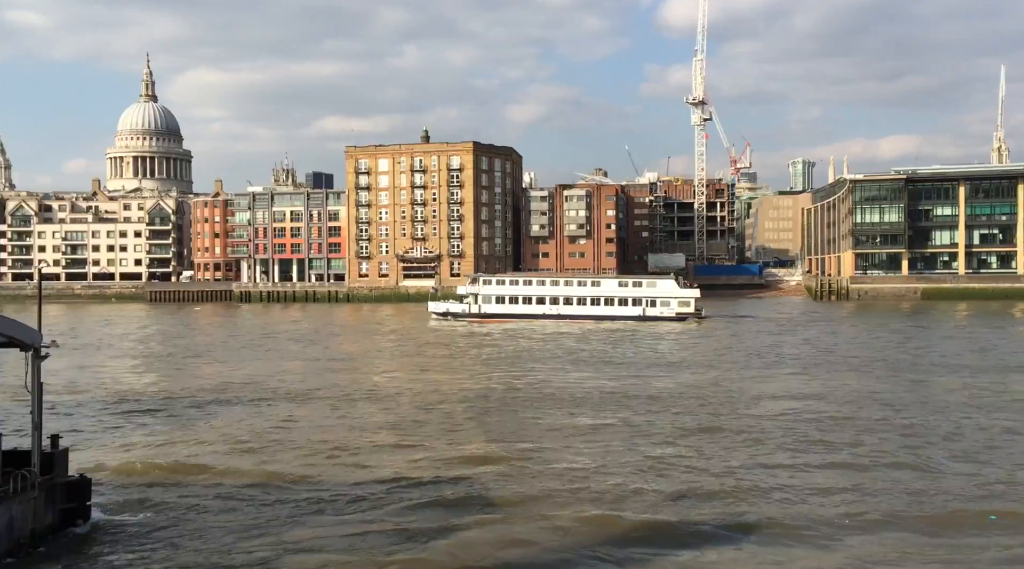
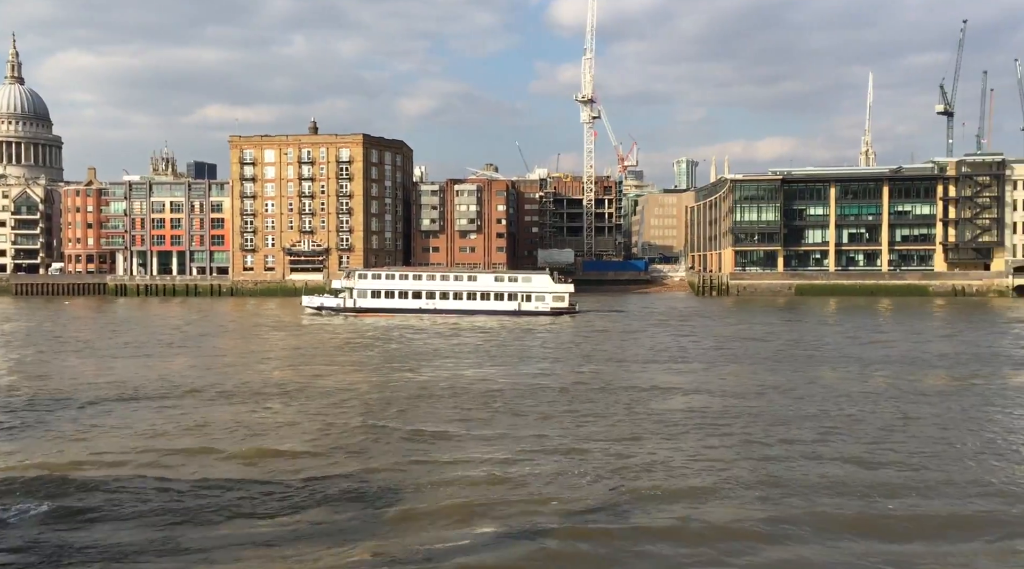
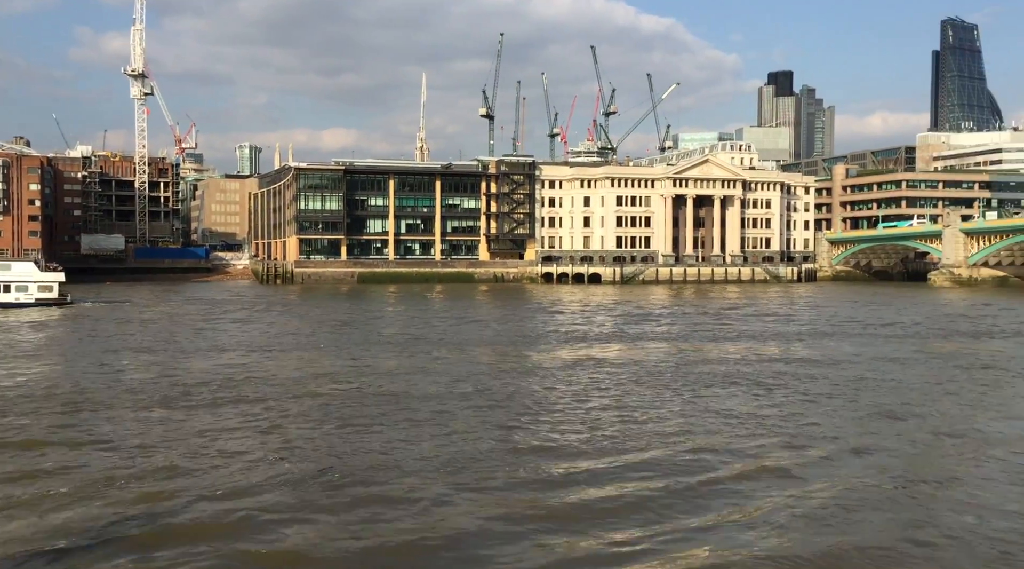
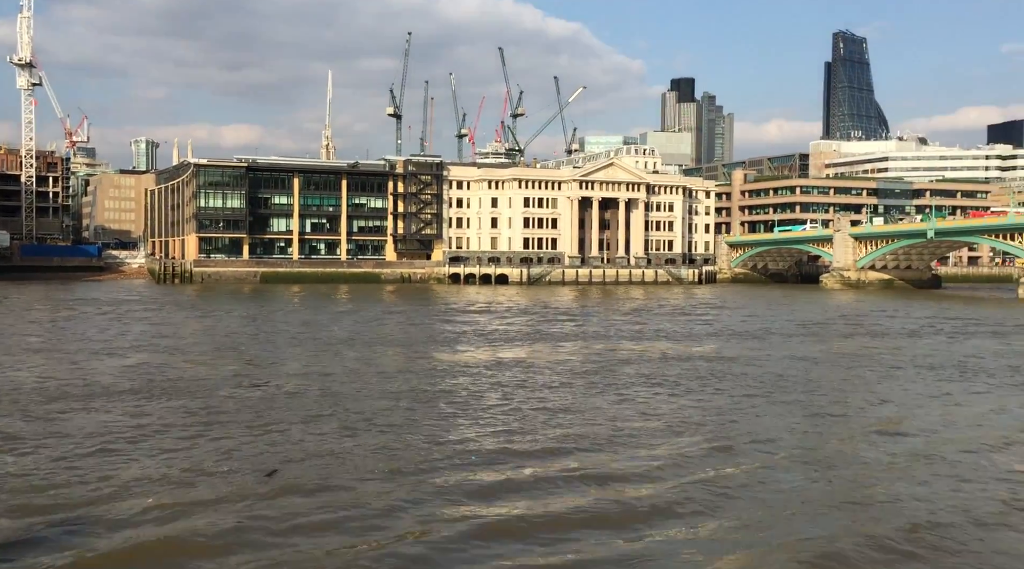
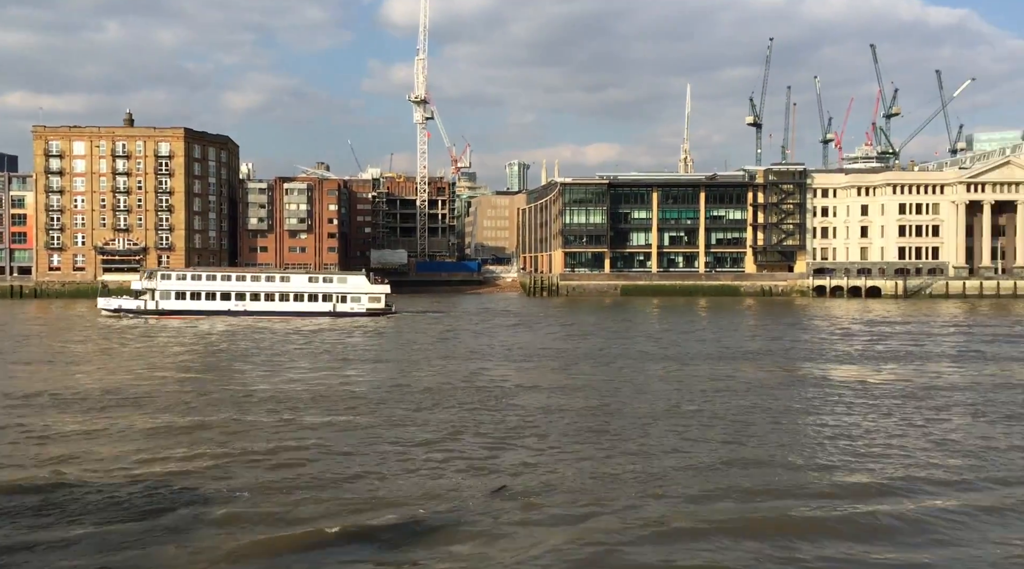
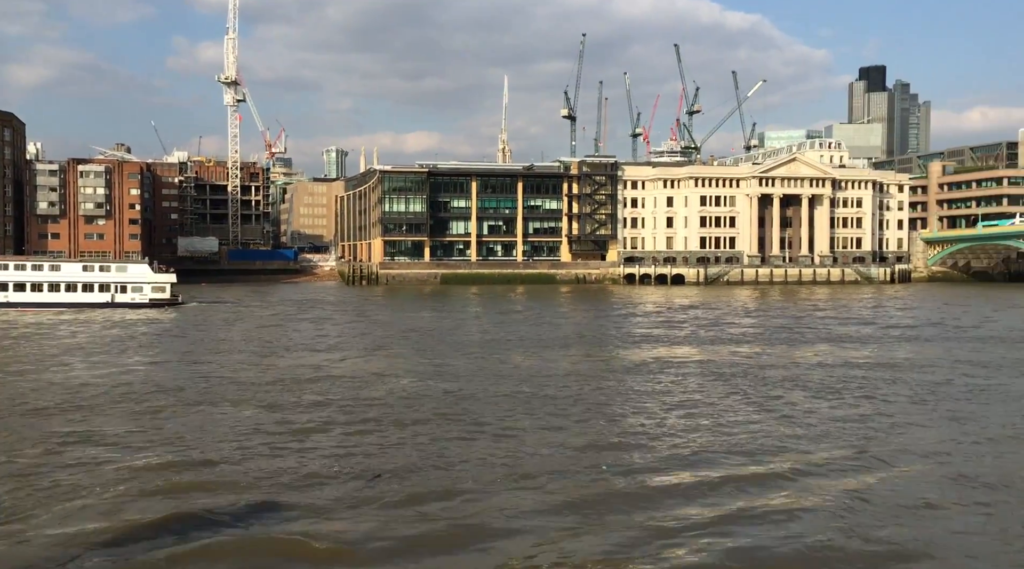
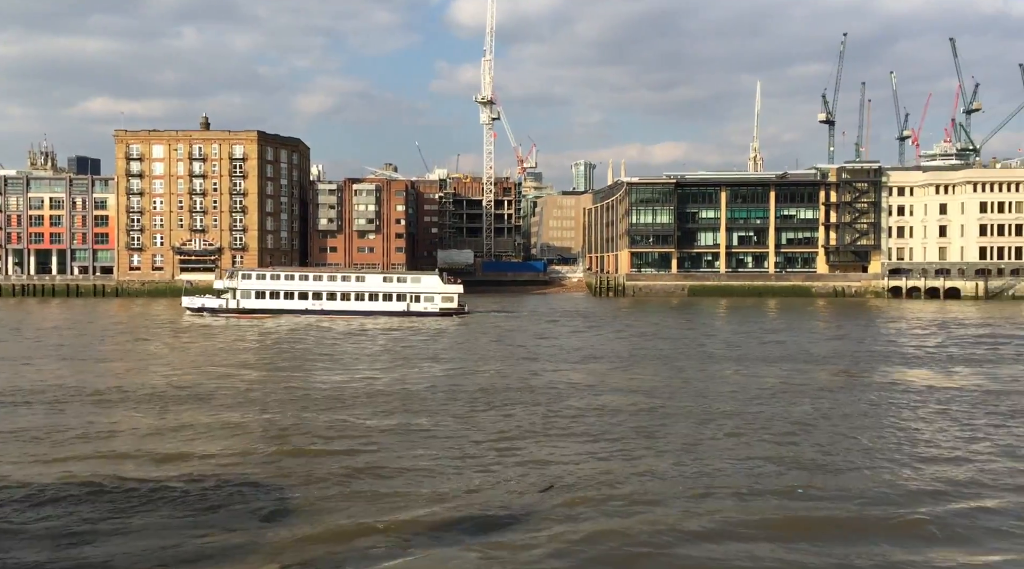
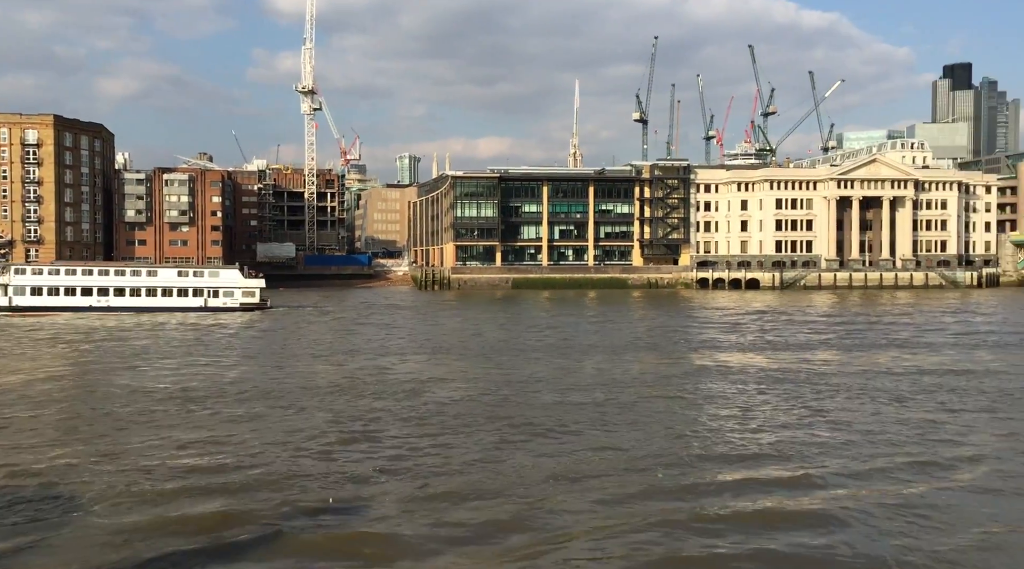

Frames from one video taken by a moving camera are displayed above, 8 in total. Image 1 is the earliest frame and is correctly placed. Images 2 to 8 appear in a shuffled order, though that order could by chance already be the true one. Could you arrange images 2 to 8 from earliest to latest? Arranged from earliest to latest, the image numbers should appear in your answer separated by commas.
2, 7, 5, 8, 6, 3, 4
